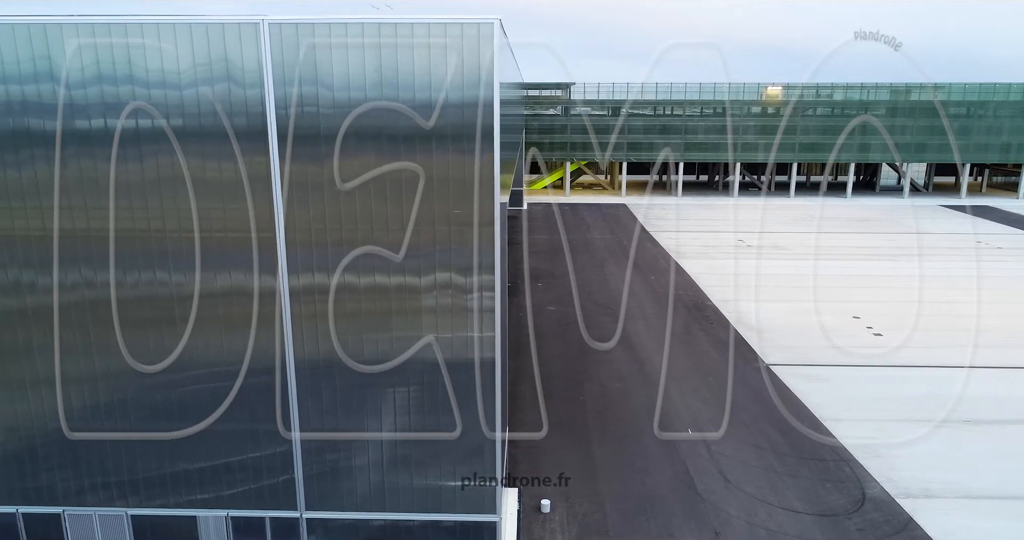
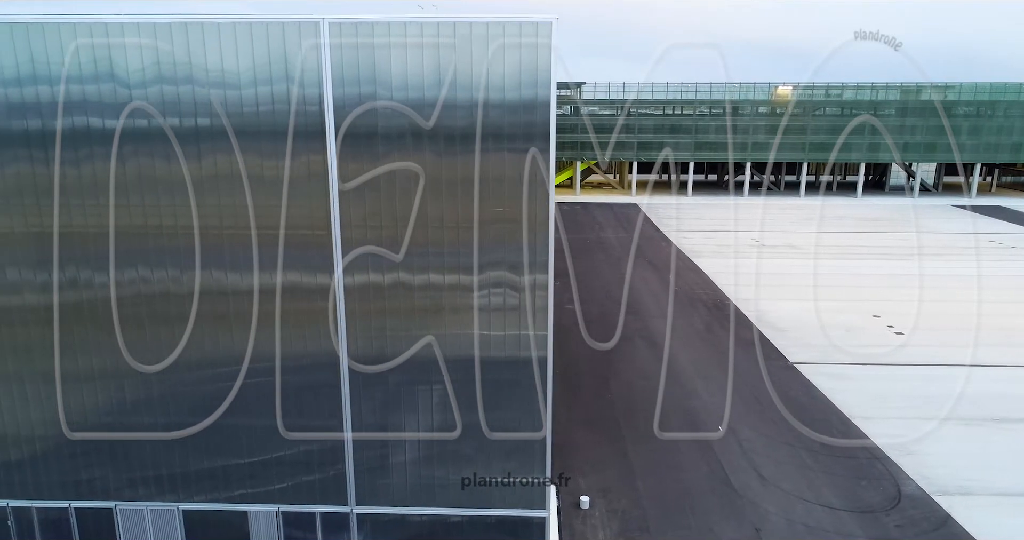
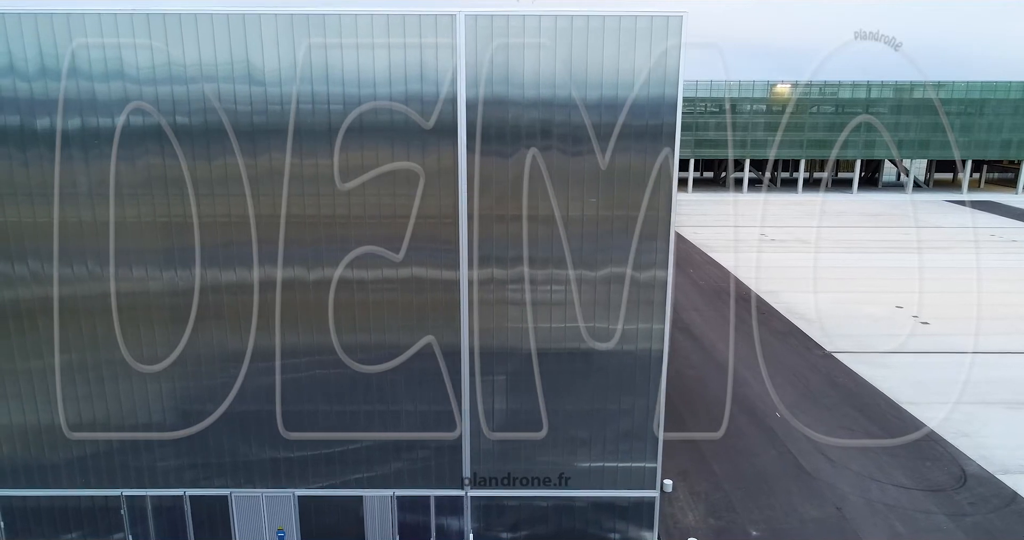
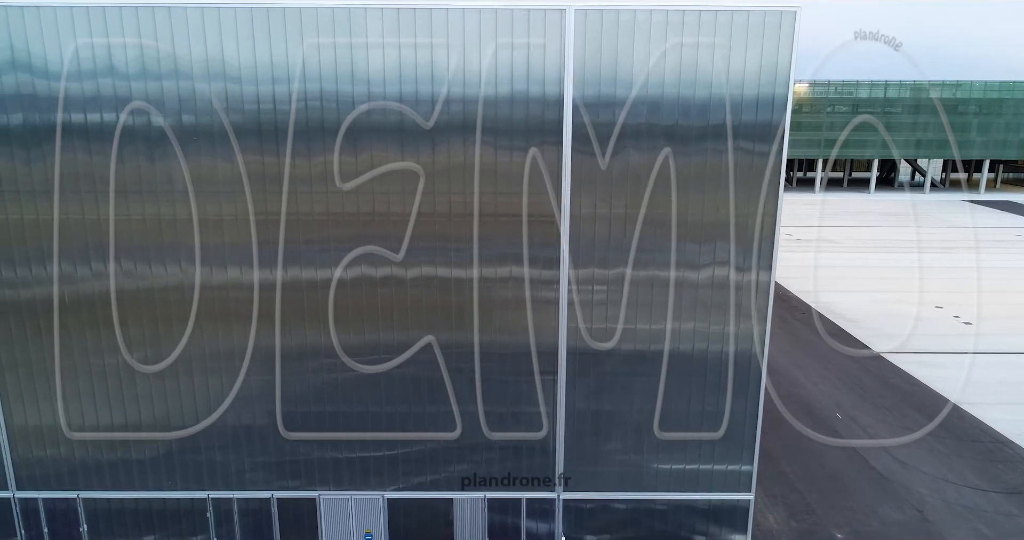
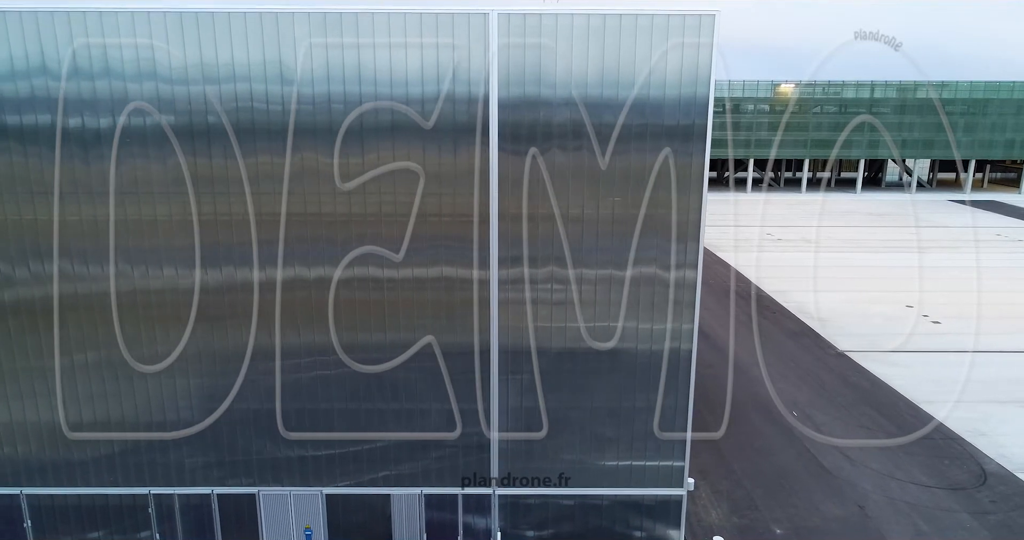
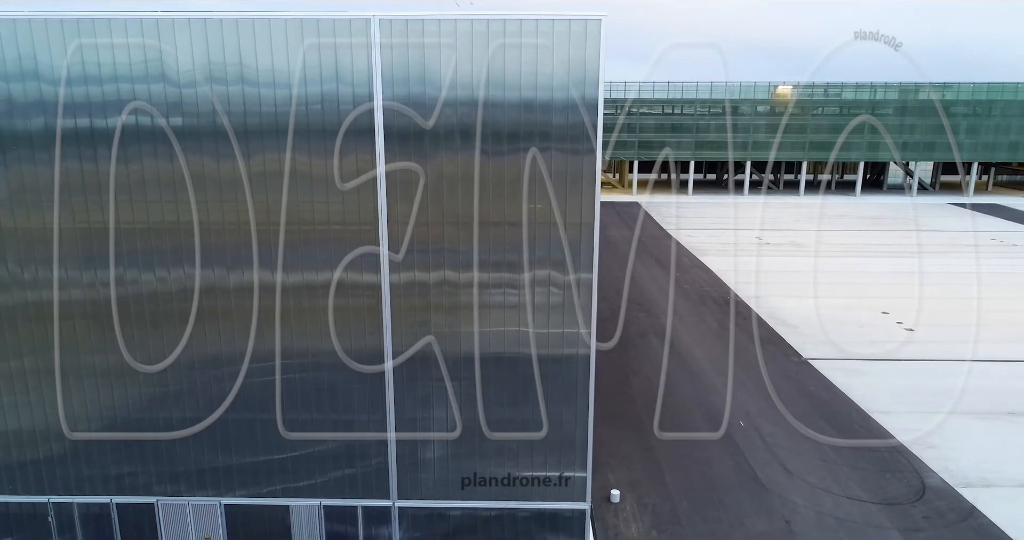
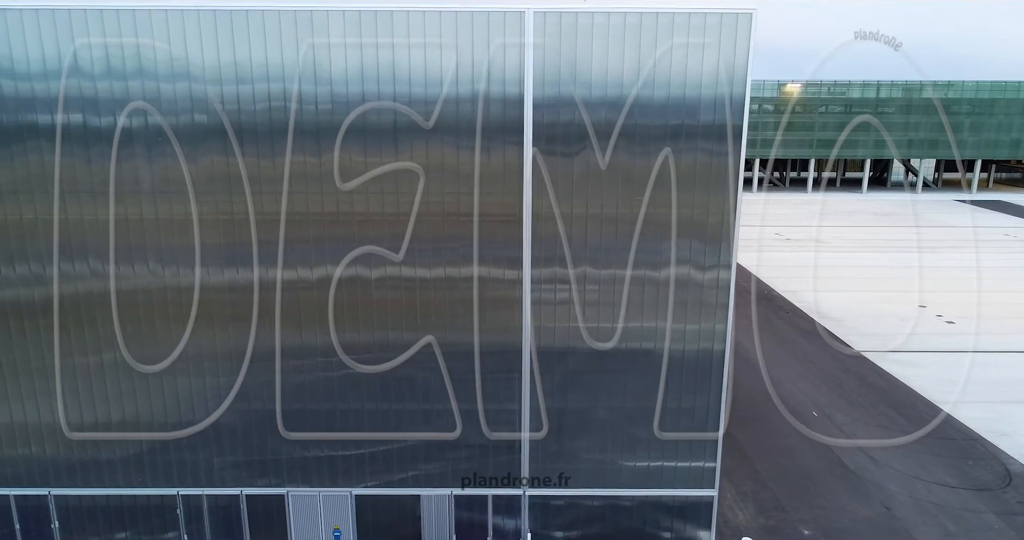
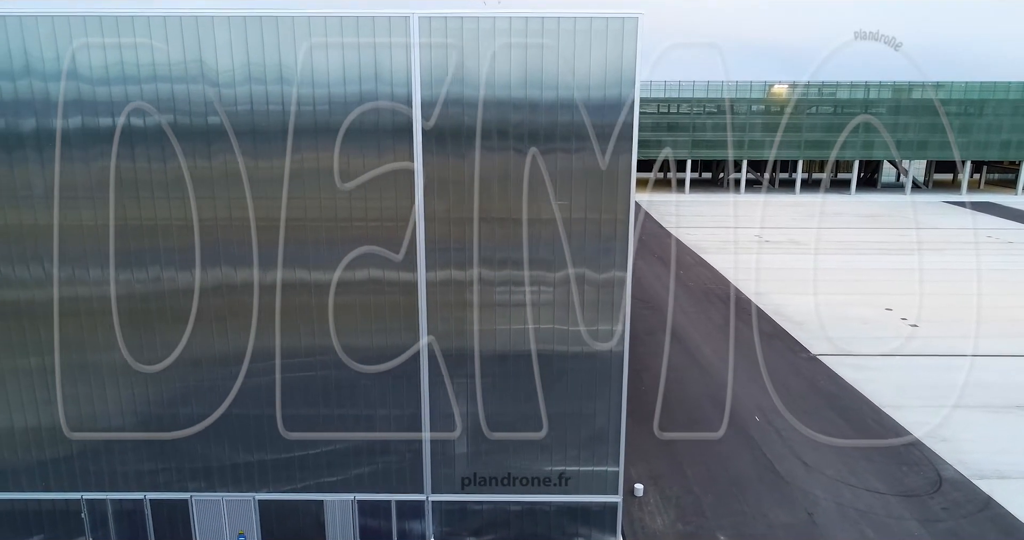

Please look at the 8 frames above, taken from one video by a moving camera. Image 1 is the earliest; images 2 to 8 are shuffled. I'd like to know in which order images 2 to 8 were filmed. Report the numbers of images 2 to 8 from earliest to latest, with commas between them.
2, 6, 8, 3, 5, 7, 4
